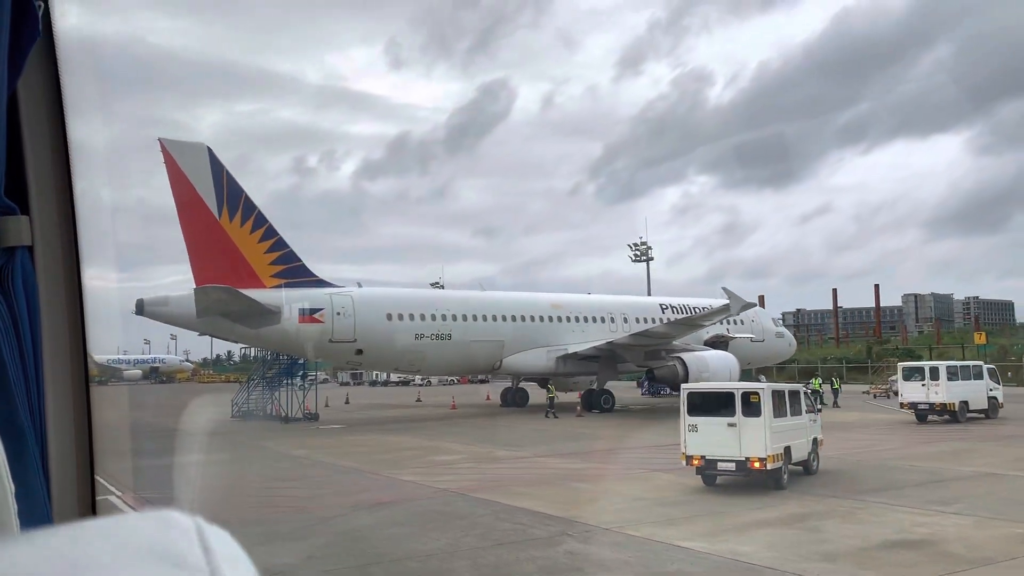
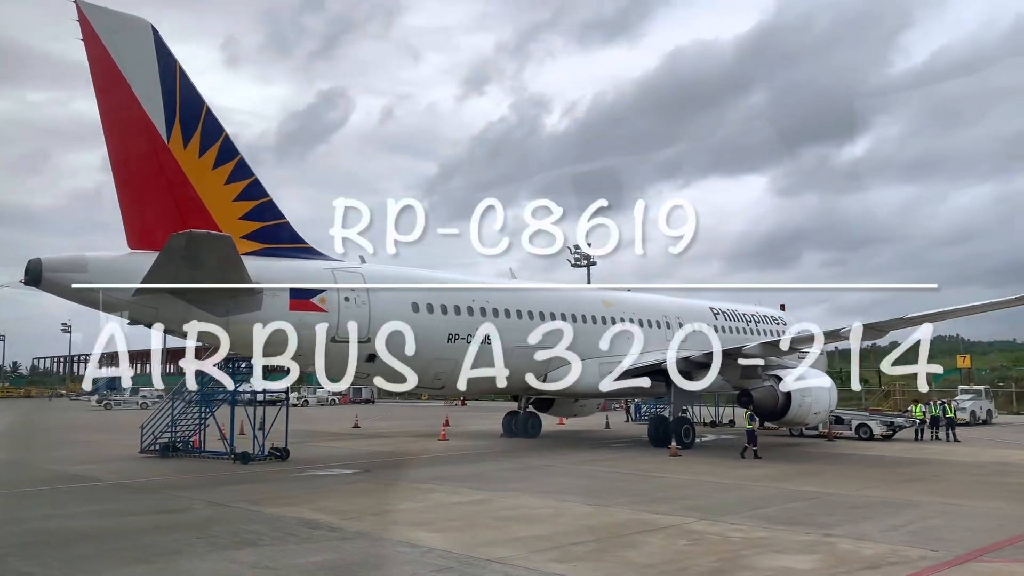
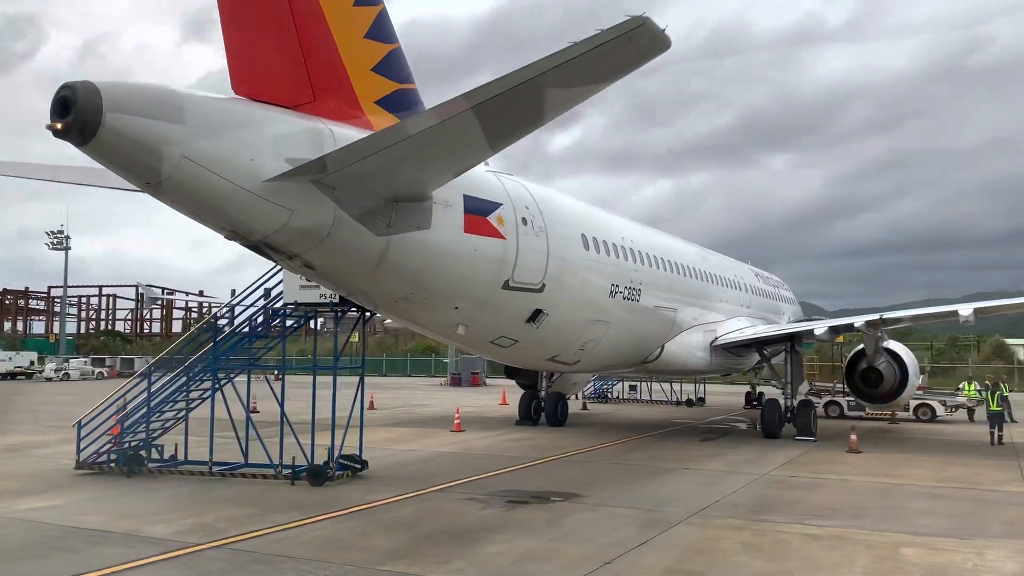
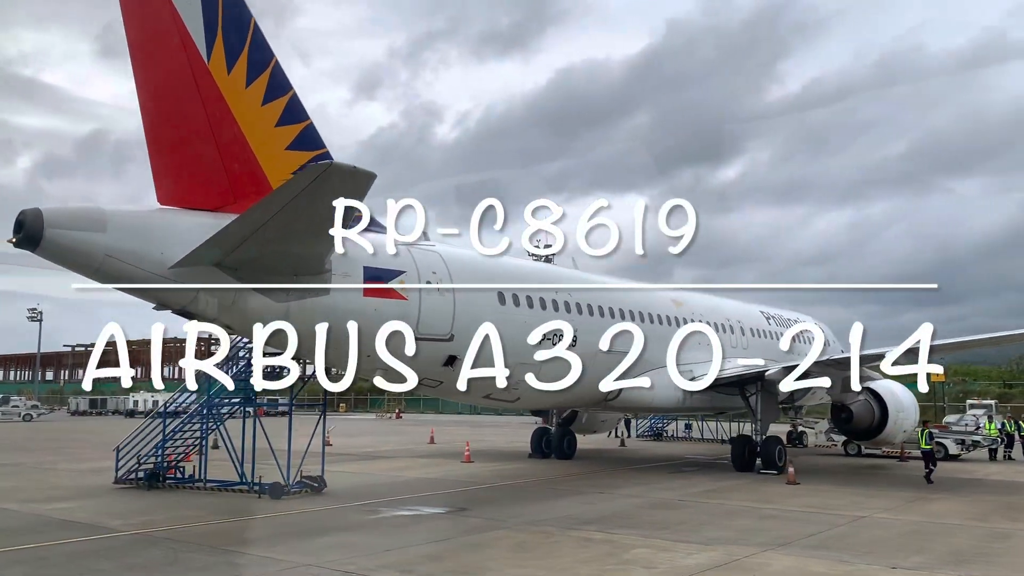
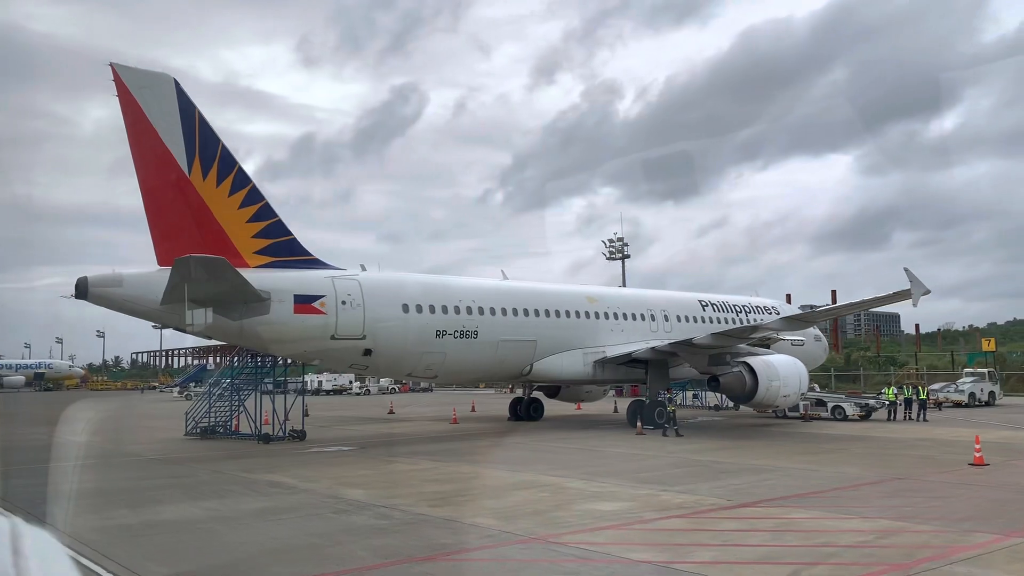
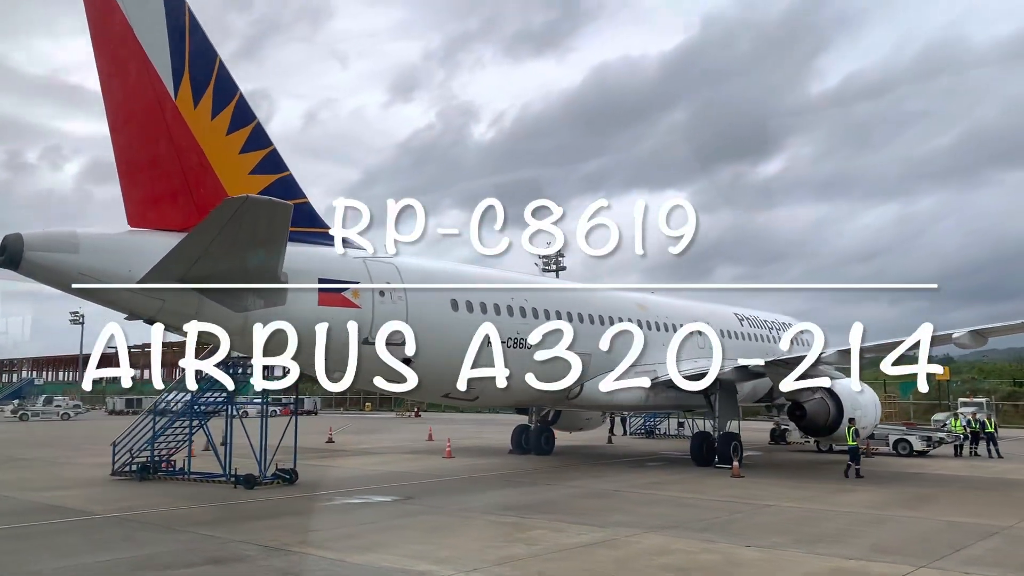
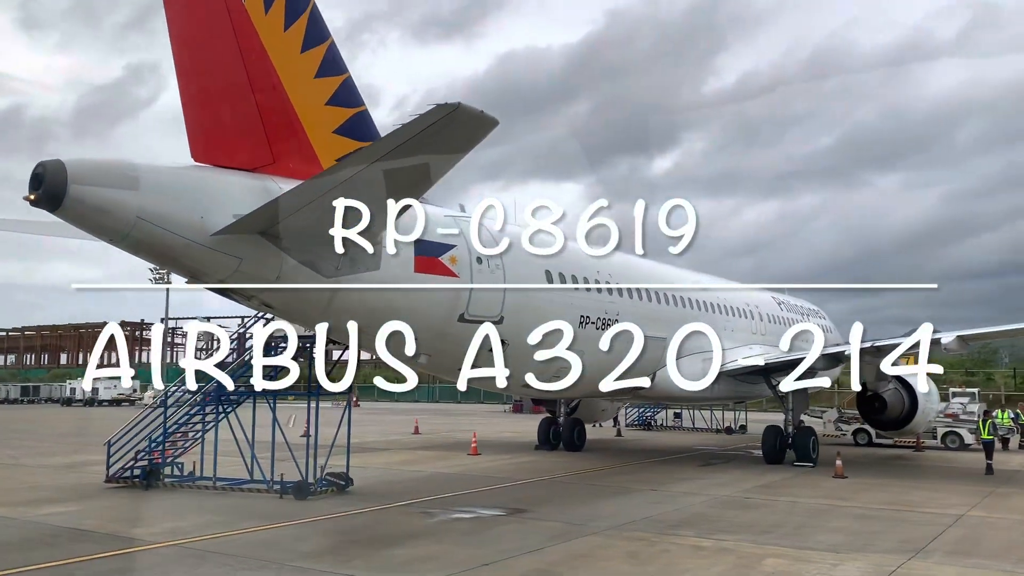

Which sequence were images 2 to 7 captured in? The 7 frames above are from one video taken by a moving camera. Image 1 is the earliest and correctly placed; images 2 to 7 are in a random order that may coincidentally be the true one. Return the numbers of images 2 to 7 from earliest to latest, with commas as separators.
5, 2, 6, 4, 7, 3
